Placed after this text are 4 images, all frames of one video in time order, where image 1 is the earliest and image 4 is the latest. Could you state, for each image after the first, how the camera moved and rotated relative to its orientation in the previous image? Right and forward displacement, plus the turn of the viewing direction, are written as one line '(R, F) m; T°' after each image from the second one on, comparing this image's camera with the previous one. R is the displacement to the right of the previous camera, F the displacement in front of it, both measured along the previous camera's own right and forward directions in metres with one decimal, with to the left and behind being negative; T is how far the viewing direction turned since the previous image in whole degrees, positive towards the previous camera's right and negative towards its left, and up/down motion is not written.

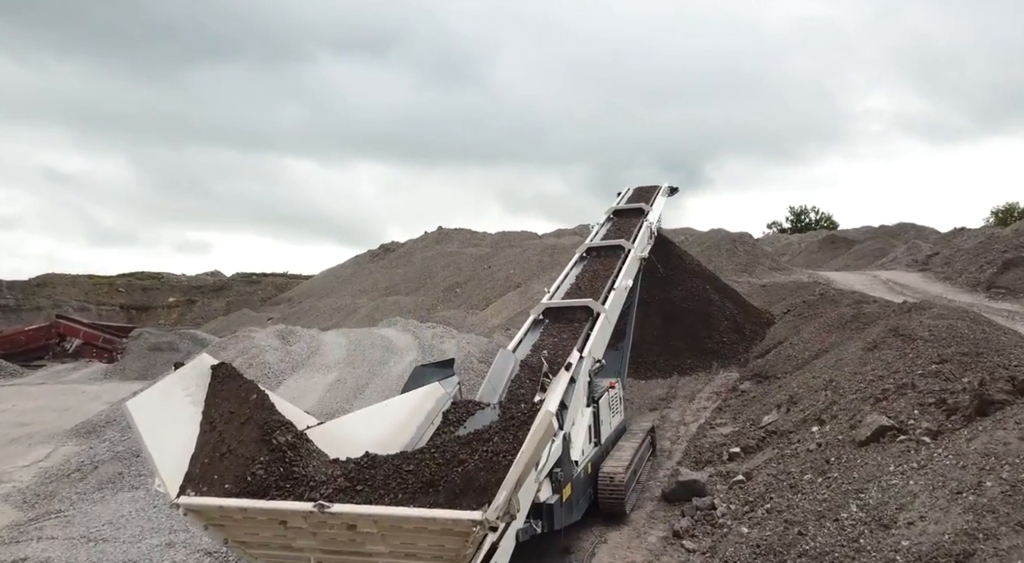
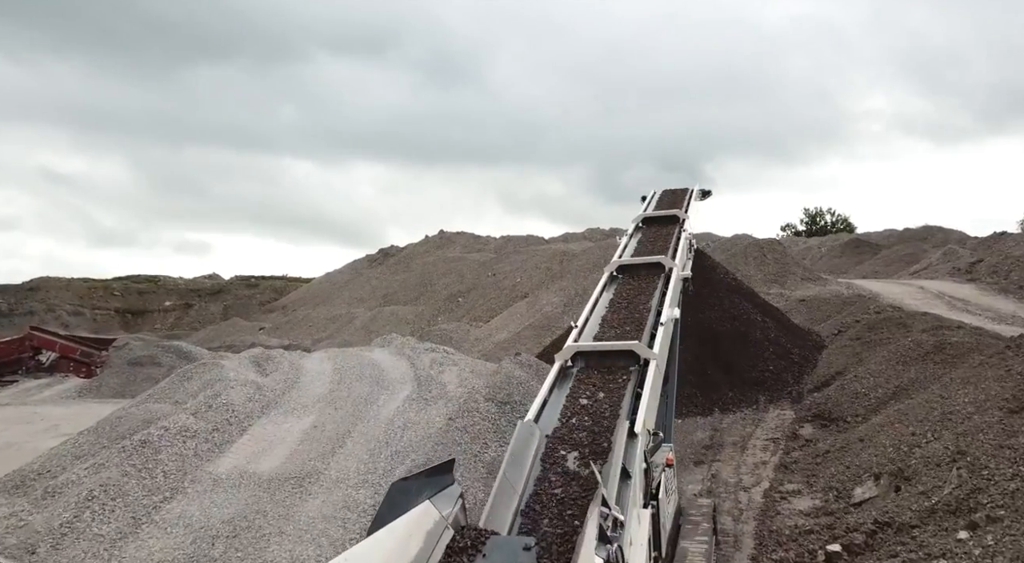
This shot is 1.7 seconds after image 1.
(-0.1, +1.8) m; 0°
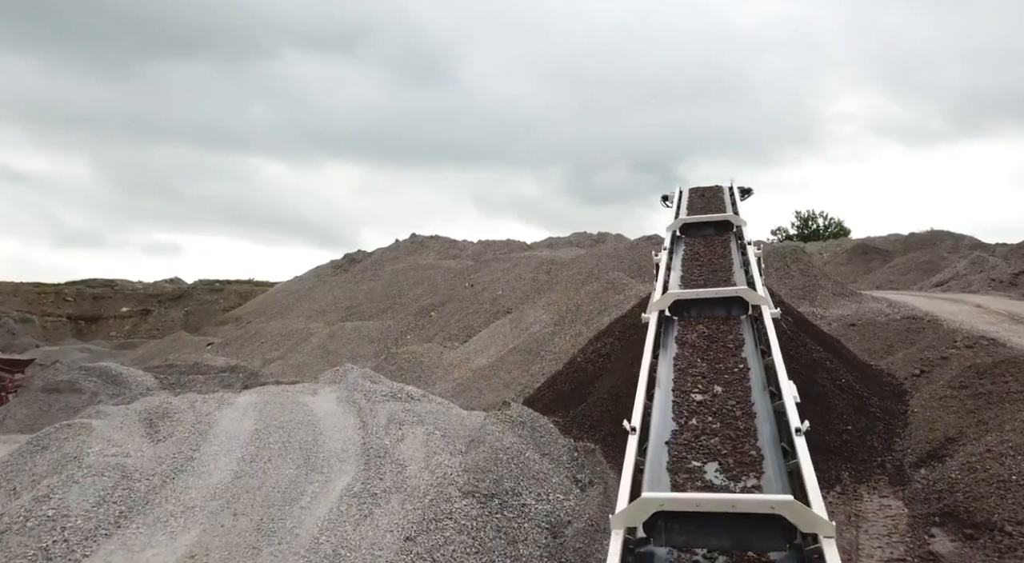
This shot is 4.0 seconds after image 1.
(-0.1, +3.0) m; +2°
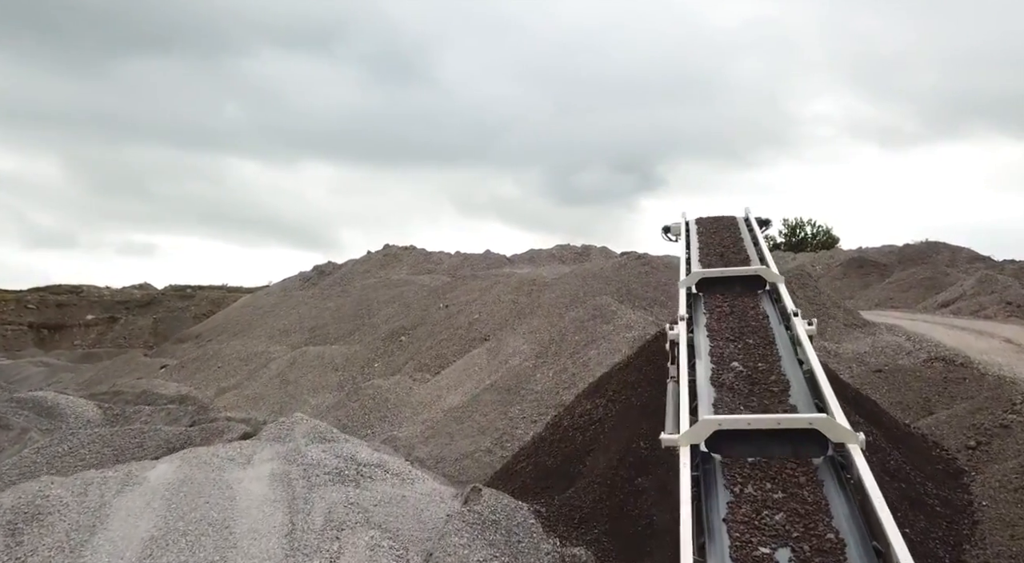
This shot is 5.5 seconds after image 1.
(+0.1, +1.8) m; +1°
